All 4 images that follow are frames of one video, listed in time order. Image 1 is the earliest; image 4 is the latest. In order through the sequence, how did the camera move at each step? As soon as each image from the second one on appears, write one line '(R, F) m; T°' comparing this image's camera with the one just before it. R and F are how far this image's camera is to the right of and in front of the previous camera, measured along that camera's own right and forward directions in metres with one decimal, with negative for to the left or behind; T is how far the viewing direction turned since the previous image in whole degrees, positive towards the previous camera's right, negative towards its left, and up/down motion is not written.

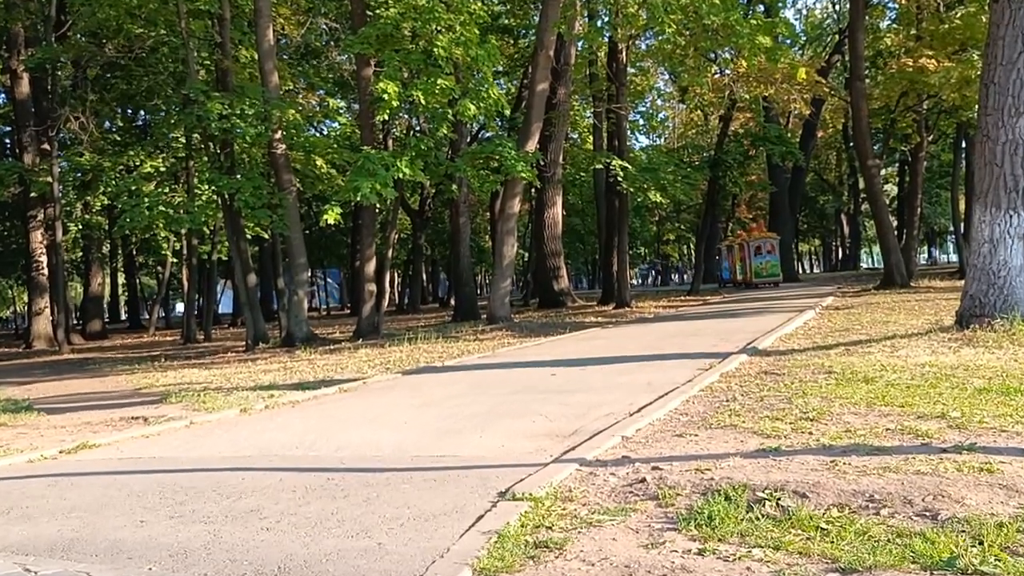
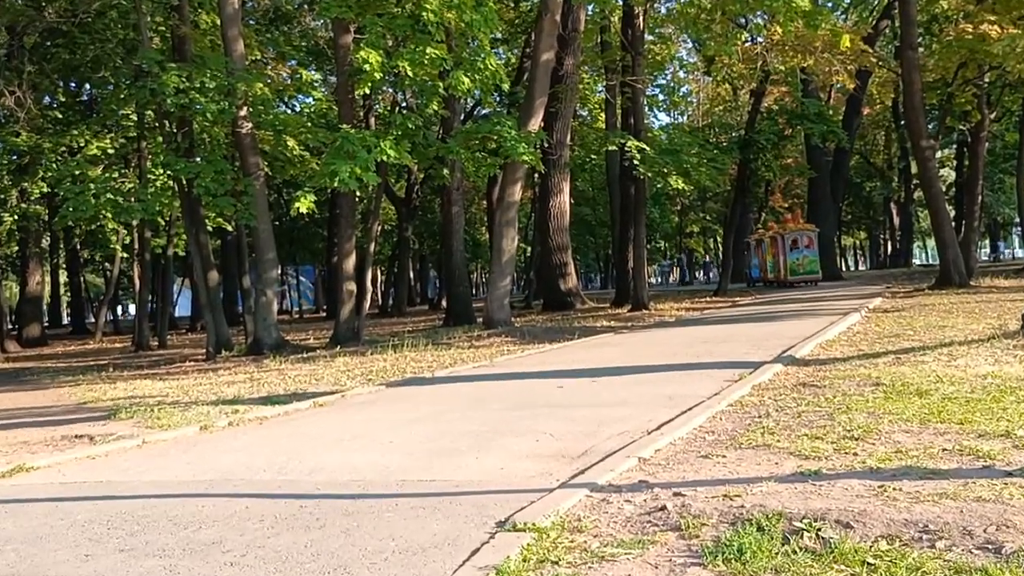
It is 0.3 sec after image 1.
(+0.1, +1.1) m; -1°
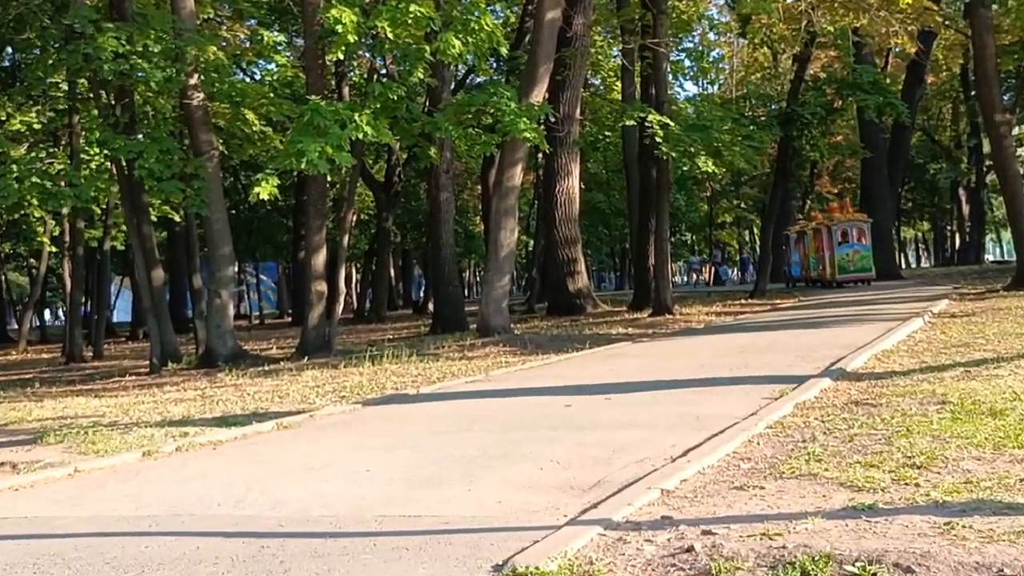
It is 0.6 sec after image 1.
(+0.1, +1.2) m; -1°
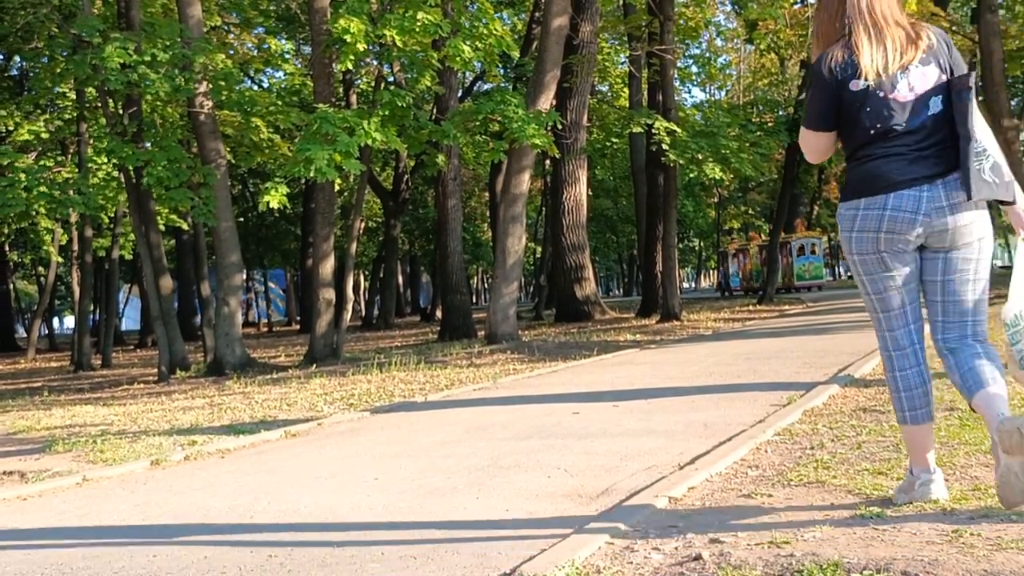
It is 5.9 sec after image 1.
(0.0, 0.0) m; 0°
